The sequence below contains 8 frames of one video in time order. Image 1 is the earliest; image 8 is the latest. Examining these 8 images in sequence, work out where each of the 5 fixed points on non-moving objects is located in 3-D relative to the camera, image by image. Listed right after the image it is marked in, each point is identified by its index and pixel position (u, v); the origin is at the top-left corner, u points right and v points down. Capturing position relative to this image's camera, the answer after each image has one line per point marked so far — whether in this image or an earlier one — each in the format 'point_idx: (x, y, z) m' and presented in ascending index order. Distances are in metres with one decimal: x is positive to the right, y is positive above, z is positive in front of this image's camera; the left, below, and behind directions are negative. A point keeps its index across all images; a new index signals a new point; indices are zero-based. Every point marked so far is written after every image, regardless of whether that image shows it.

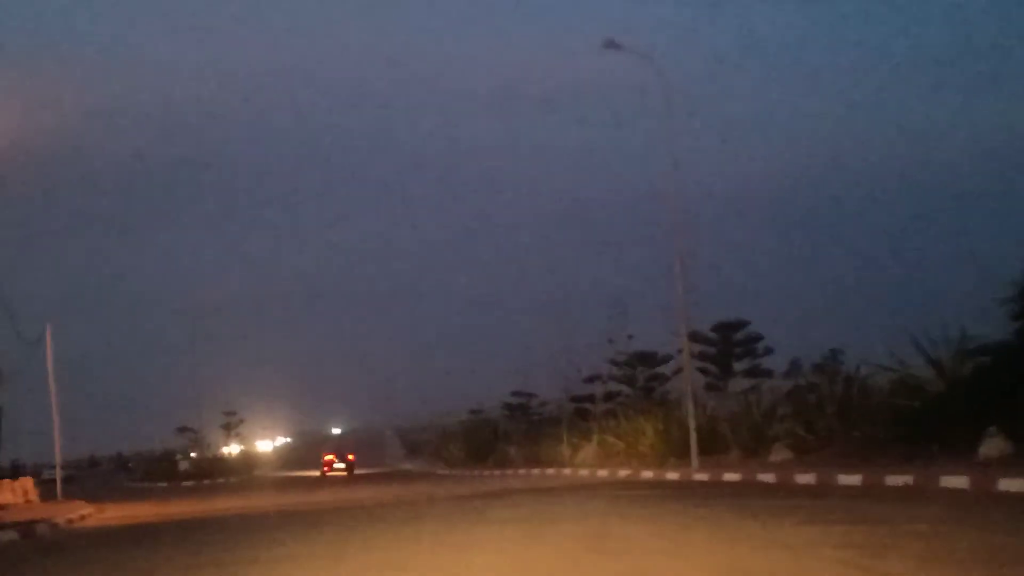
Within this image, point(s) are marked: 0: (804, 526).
0: (+5.1, -4.2, +20.0) m
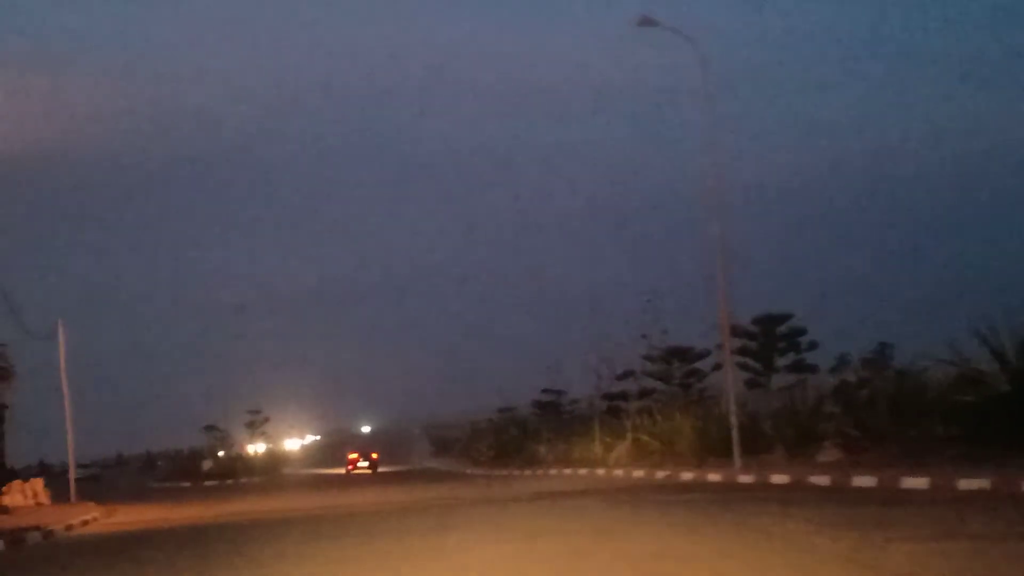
0: (+5.6, -4.0, +18.0) m
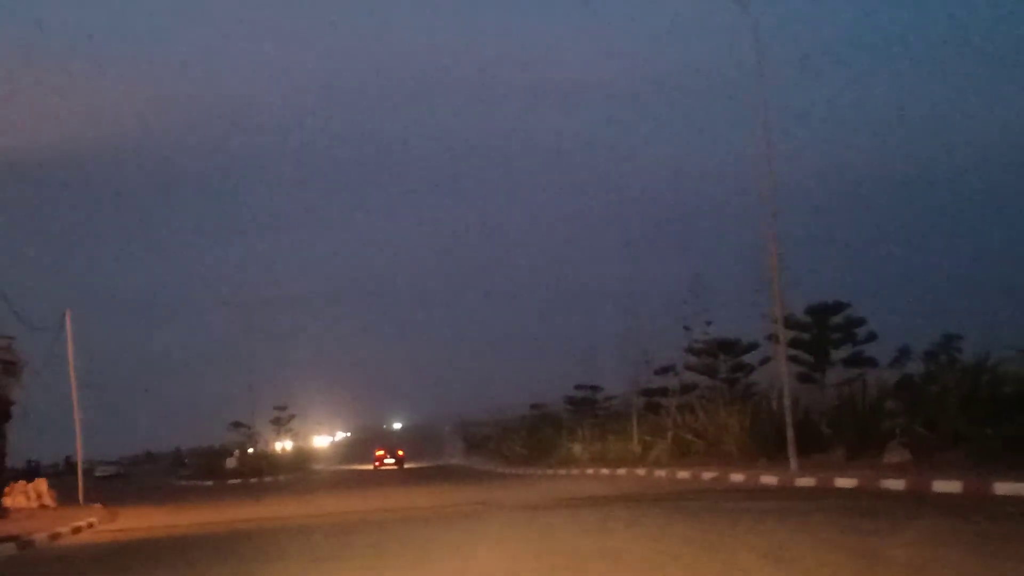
0: (+6.1, -3.6, +15.3) m
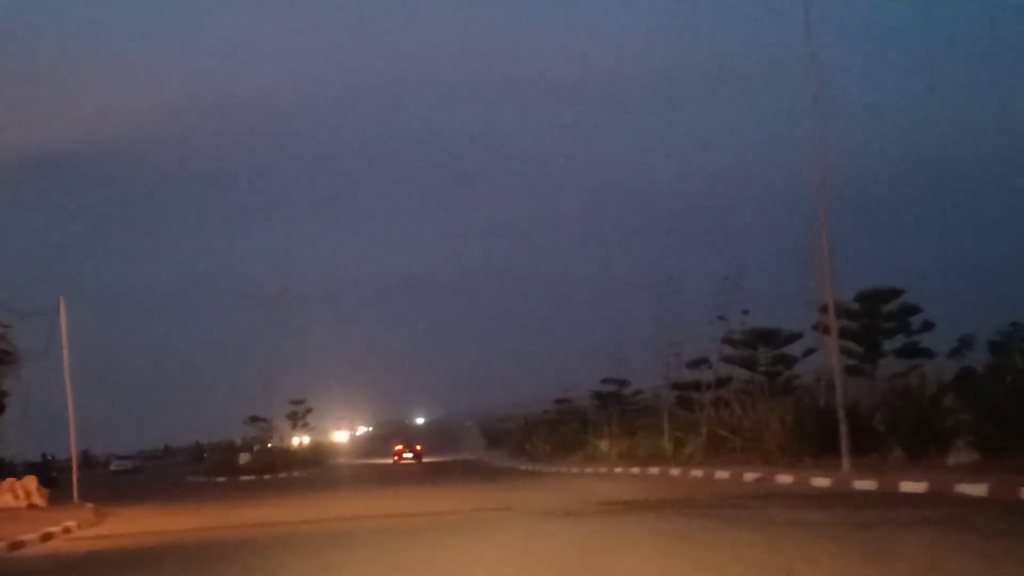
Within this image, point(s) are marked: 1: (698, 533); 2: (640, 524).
0: (+6.4, -3.3, +12.7) m
1: (+3.0, -3.9, +18.7) m
2: (+2.2, -4.0, +19.6) m
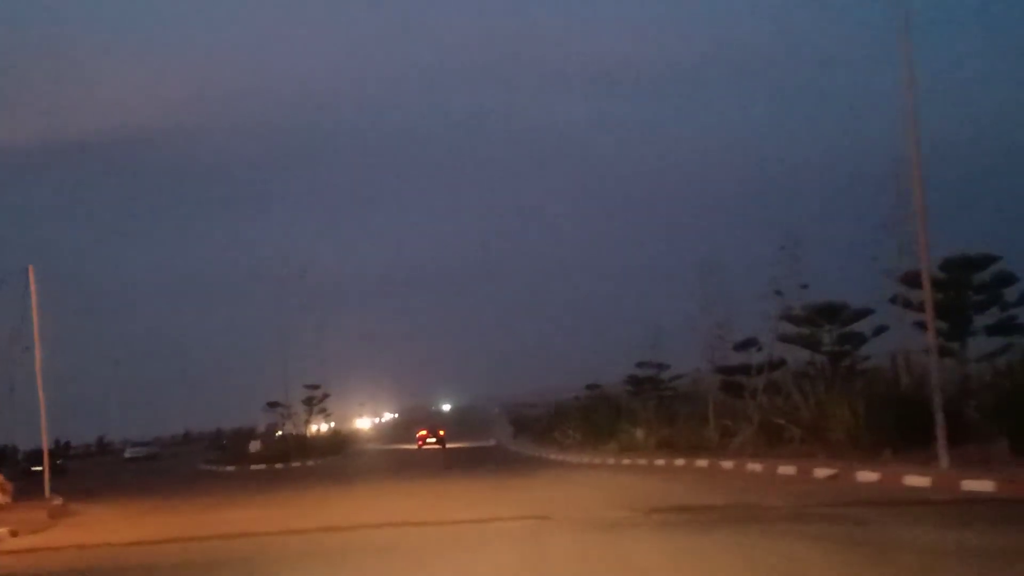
0: (+6.7, -2.7, +8.3) m
1: (+3.5, -3.3, +14.5) m
2: (+2.7, -3.3, +15.4) m
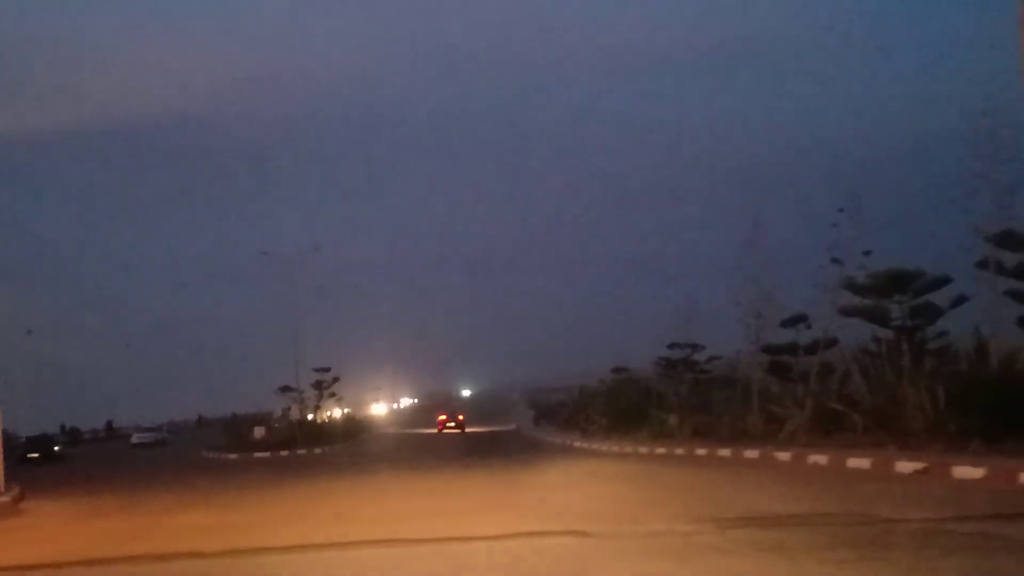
0: (+6.8, -2.1, +4.3) m
1: (+3.7, -2.6, +10.4) m
2: (+2.9, -2.7, +11.4) m
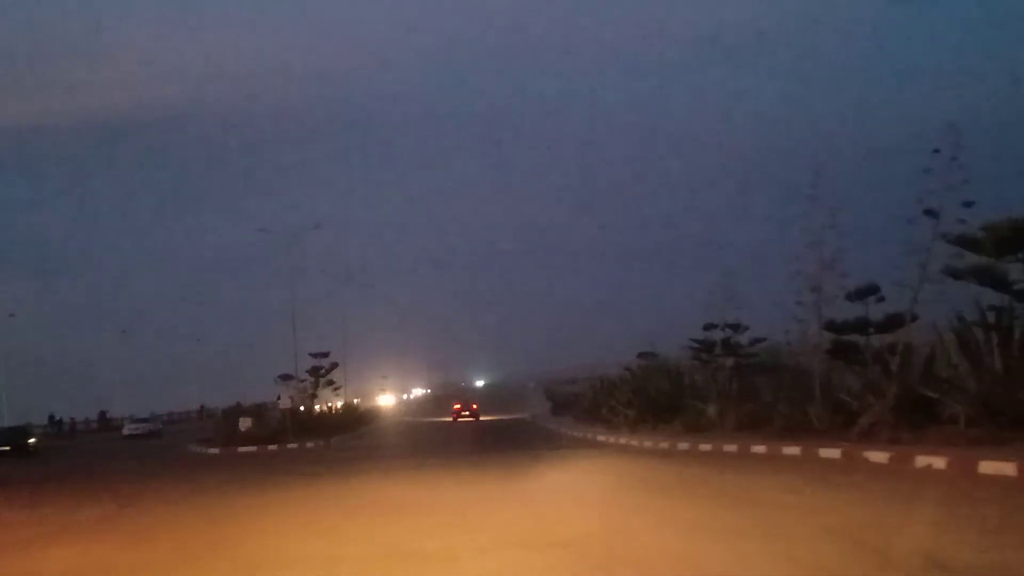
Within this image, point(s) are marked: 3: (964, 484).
0: (+6.9, -1.4, -1.7) m
1: (+3.8, -1.9, +4.5) m
2: (+3.1, -2.0, +5.5) m
3: (+7.2, -2.8, +18.5) m
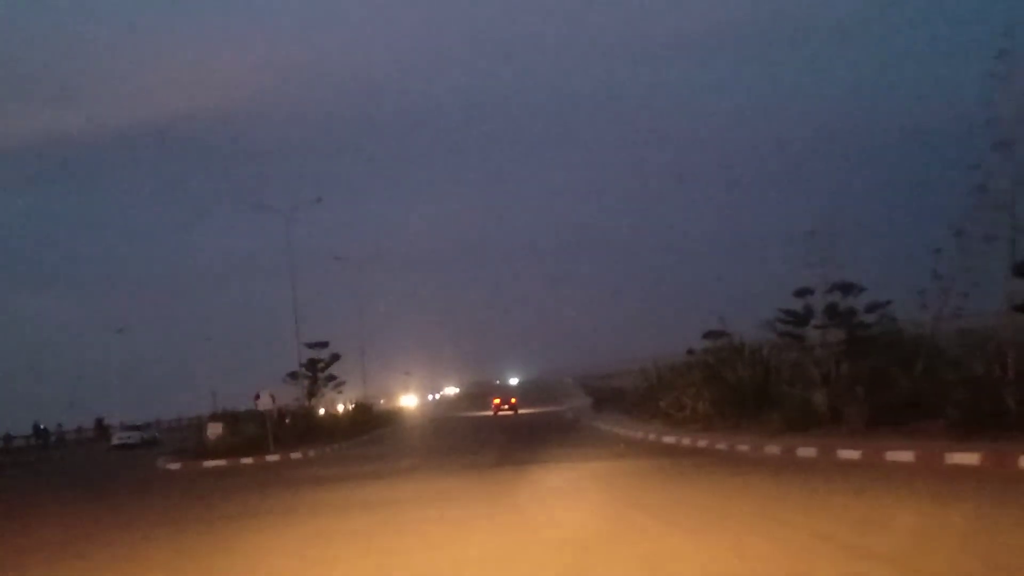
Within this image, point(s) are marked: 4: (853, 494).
0: (+6.7, -0.1, -12.2) m
1: (+3.8, -0.6, -5.9) m
2: (+3.1, -0.7, -4.9) m
3: (+7.6, -1.4, +7.9) m
4: (+5.0, -2.8, +17.3) m
